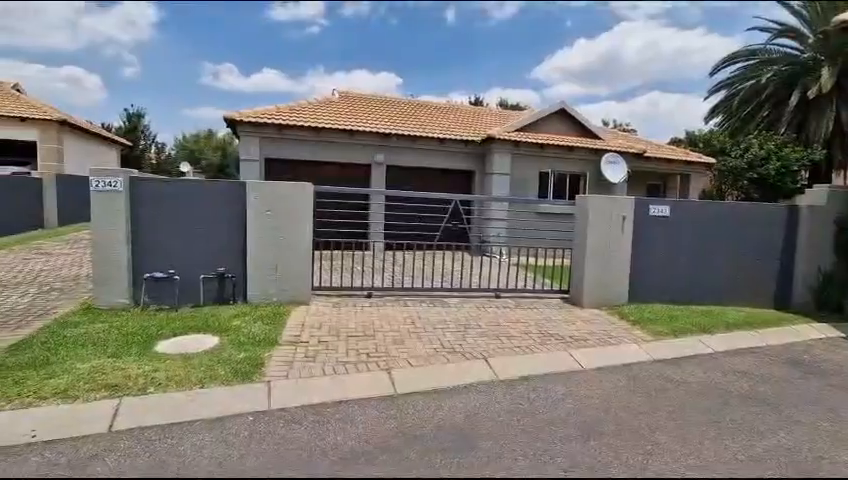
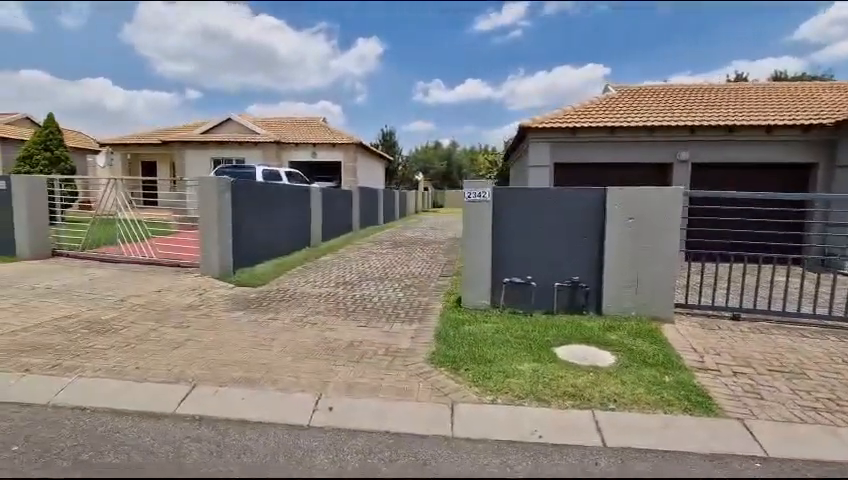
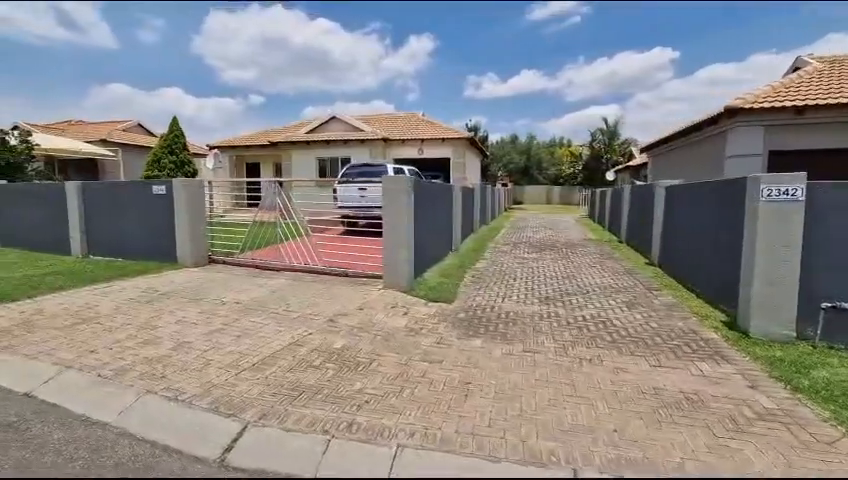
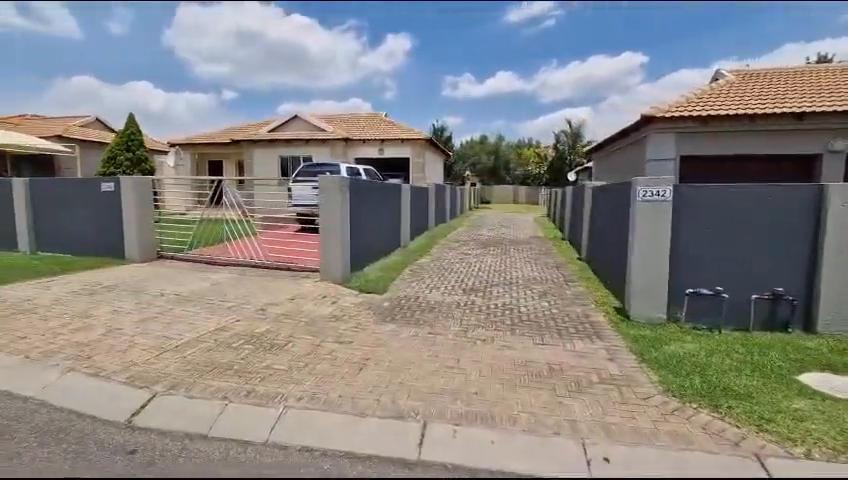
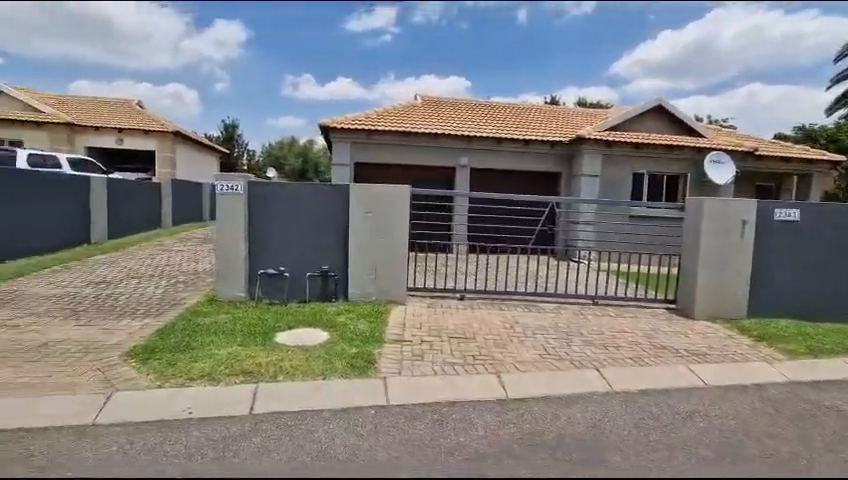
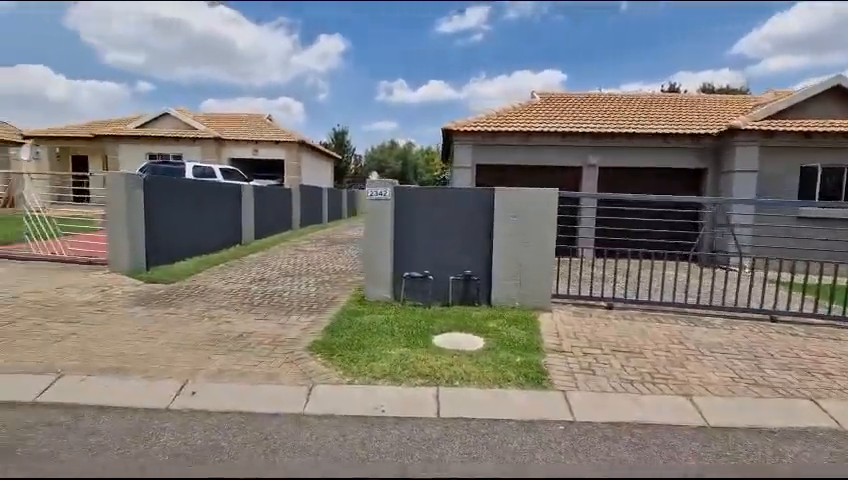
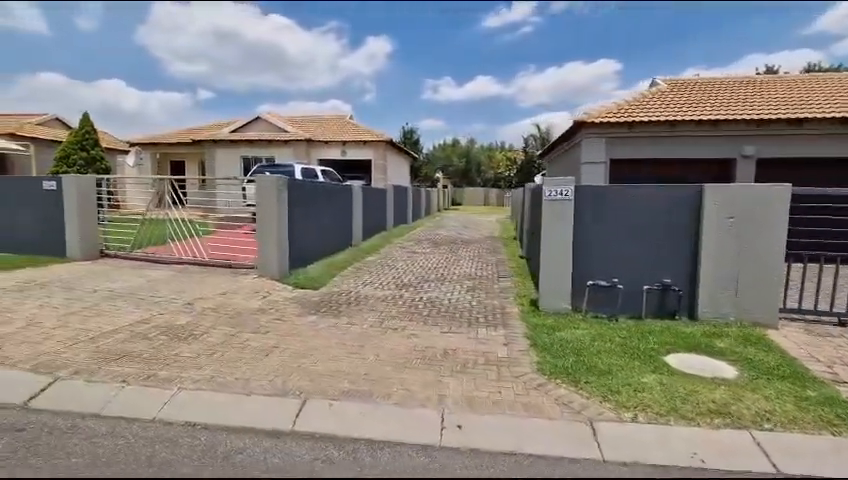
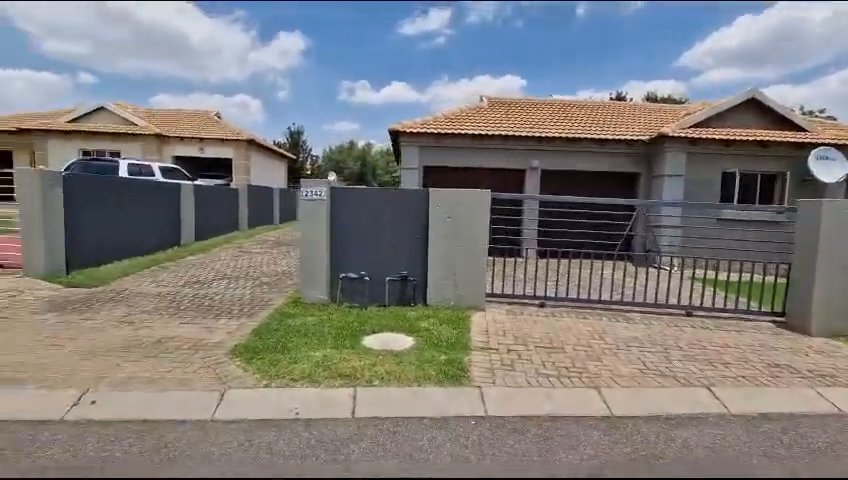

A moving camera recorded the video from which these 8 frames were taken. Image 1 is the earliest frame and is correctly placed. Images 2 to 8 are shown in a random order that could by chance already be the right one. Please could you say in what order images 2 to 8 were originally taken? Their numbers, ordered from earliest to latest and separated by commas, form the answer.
5, 8, 6, 2, 7, 4, 3
